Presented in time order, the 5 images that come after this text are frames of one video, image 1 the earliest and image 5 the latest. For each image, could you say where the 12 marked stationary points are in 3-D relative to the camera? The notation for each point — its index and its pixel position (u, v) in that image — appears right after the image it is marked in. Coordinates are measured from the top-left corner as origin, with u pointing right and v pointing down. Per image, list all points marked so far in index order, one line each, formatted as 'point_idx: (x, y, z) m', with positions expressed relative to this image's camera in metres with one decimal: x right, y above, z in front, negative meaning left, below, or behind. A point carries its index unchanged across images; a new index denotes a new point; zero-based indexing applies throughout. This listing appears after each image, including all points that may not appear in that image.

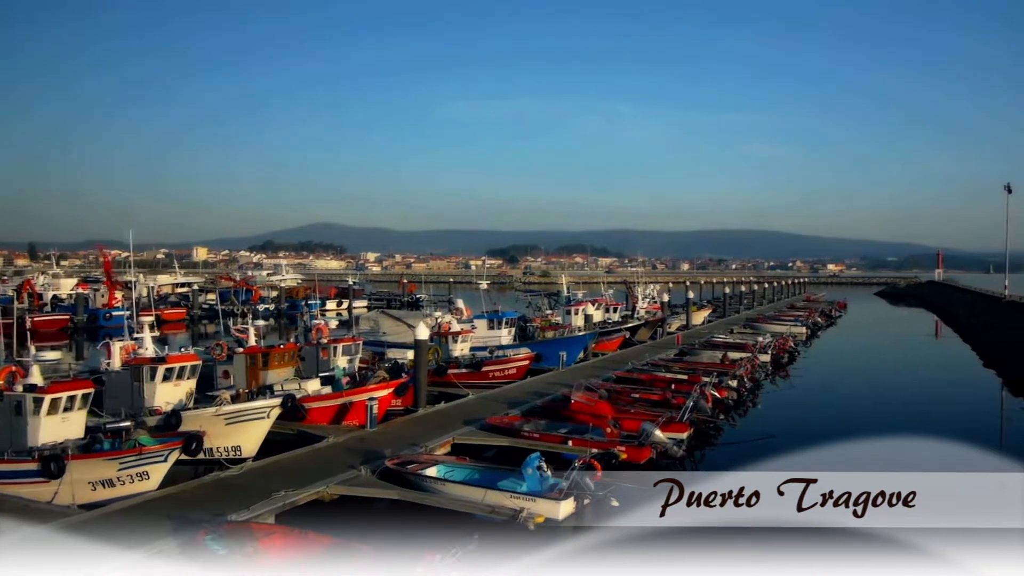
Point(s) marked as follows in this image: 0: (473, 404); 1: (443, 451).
0: (-0.7, -2.2, +13.9) m
1: (-1.0, -2.4, +10.8) m
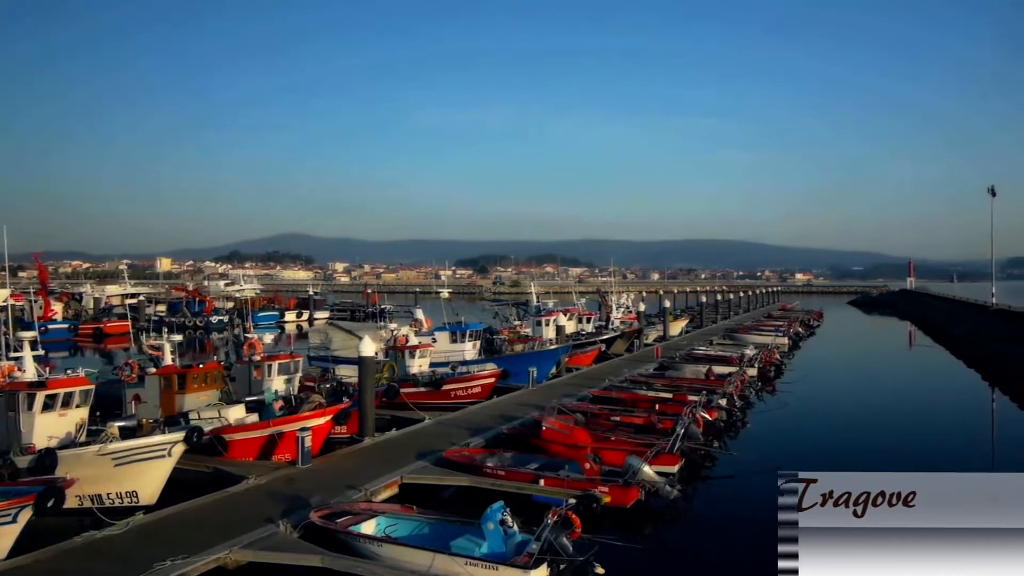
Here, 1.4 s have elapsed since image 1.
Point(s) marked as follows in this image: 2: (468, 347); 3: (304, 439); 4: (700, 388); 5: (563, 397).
0: (-1.3, -2.3, +12.0) m
1: (-1.5, -2.5, +8.8) m
2: (-1.1, -1.5, +18.3) m
3: (-2.7, -2.0, +9.7) m
4: (+4.1, -2.2, +16.1) m
5: (+1.0, -2.2, +15.1) m
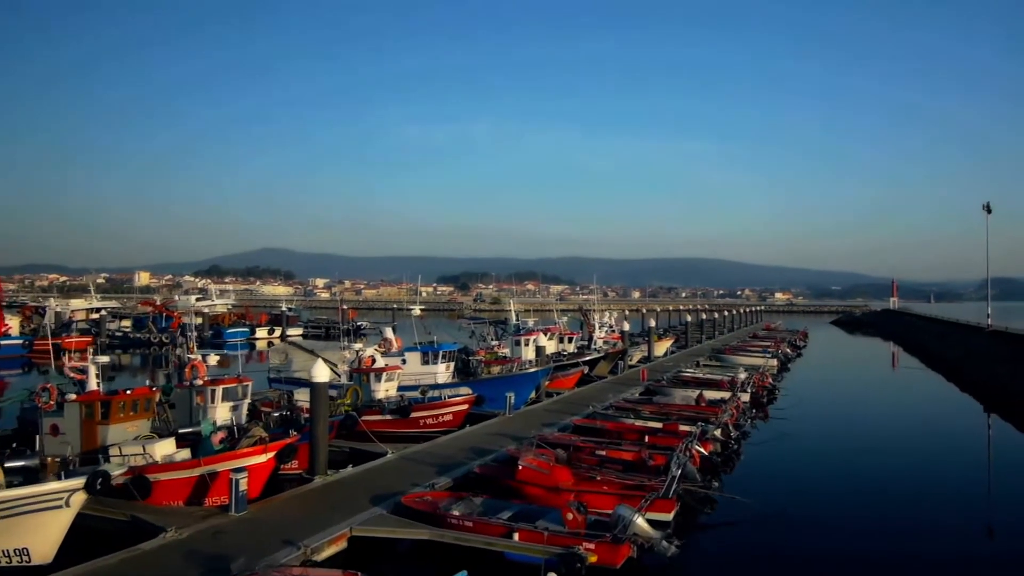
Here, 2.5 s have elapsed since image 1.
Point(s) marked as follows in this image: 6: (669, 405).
0: (-1.7, -2.6, +10.6) m
1: (-1.8, -2.6, +7.4) m
2: (-1.6, -1.9, +17.0) m
3: (-3.1, -2.2, +8.3) m
4: (+3.6, -2.6, +14.8) m
5: (+0.5, -2.6, +13.8) m
6: (+3.5, -2.6, +16.4) m
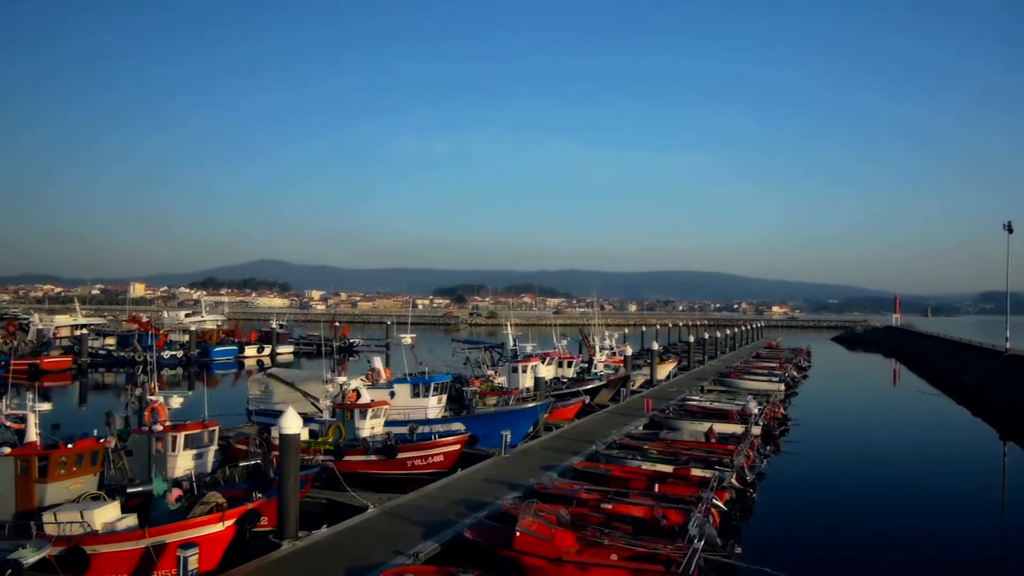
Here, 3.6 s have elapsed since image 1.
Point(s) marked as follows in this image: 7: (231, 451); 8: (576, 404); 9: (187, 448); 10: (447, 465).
0: (-1.8, -3.0, +9.4) m
1: (-1.9, -3.1, +6.2) m
2: (-1.7, -2.4, +15.8) m
3: (-3.1, -2.6, +7.1) m
4: (+3.5, -3.1, +13.6) m
5: (+0.5, -3.1, +12.6) m
6: (+3.4, -3.2, +15.2) m
7: (-5.6, -3.3, +14.7) m
8: (+1.6, -3.0, +18.9) m
9: (-4.6, -2.2, +10.4) m
10: (-1.2, -3.2, +13.5) m
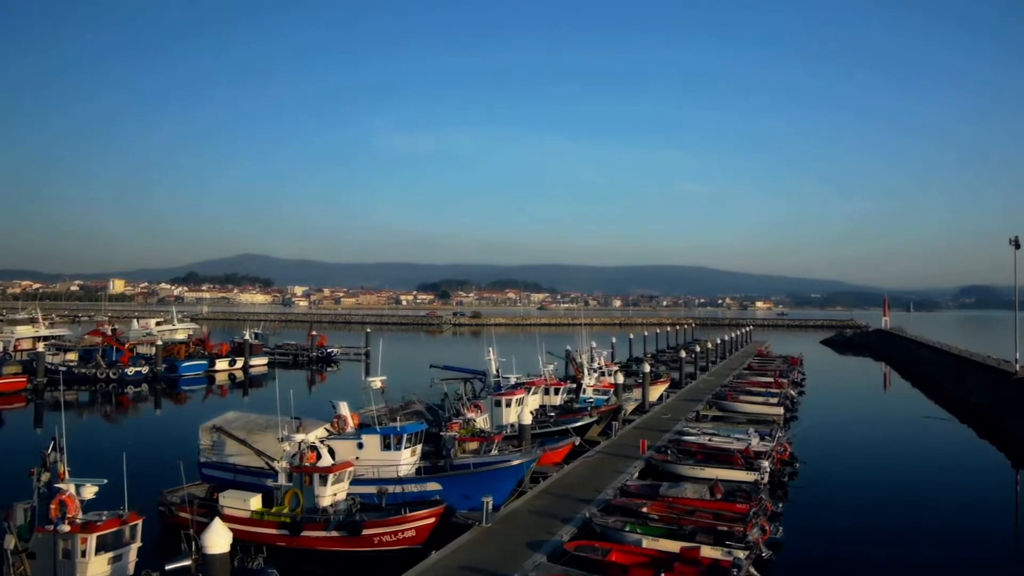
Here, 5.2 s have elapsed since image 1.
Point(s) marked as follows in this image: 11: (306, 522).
0: (-1.9, -3.8, +7.6) m
1: (-2.0, -3.9, +4.5) m
2: (-2.0, -3.2, +14.0) m
3: (-3.3, -3.4, +5.3) m
4: (+3.3, -3.9, +12.0) m
5: (+0.2, -3.9, +10.9) m
6: (+3.1, -3.9, +13.6) m
7: (-5.9, -4.1, +12.9) m
8: (+1.2, -3.7, +17.2) m
9: (-4.8, -3.0, +8.6) m
10: (-1.5, -4.0, +11.8) m
11: (-3.3, -3.7, +11.6) m
